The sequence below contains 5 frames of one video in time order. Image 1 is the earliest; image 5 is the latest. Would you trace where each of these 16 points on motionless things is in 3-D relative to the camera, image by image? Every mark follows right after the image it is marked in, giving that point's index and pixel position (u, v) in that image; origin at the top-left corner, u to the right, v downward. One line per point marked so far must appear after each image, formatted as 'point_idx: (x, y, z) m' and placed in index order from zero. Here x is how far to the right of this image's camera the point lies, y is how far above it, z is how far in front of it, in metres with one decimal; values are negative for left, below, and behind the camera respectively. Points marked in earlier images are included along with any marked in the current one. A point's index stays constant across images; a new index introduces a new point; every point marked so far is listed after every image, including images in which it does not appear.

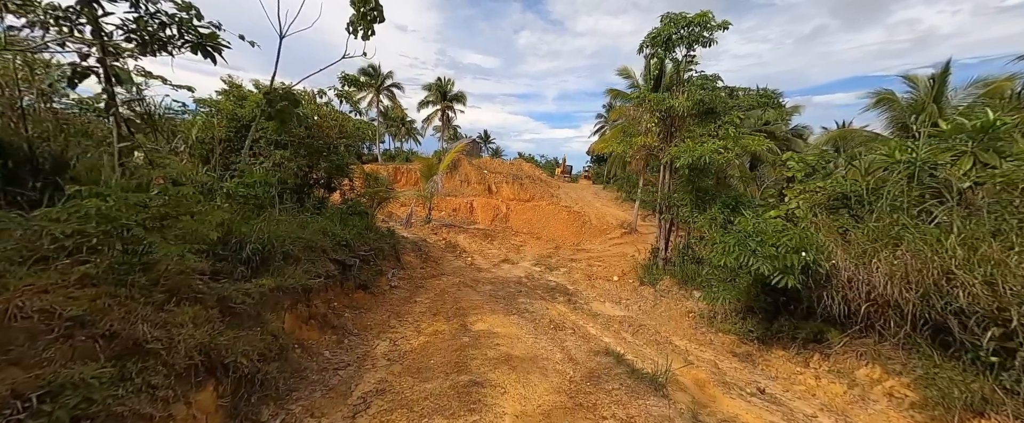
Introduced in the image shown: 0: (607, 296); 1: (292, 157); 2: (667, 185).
0: (+2.0, -1.8, +7.6) m
1: (-4.3, +1.1, +7.0) m
2: (+3.4, +0.6, +7.7) m
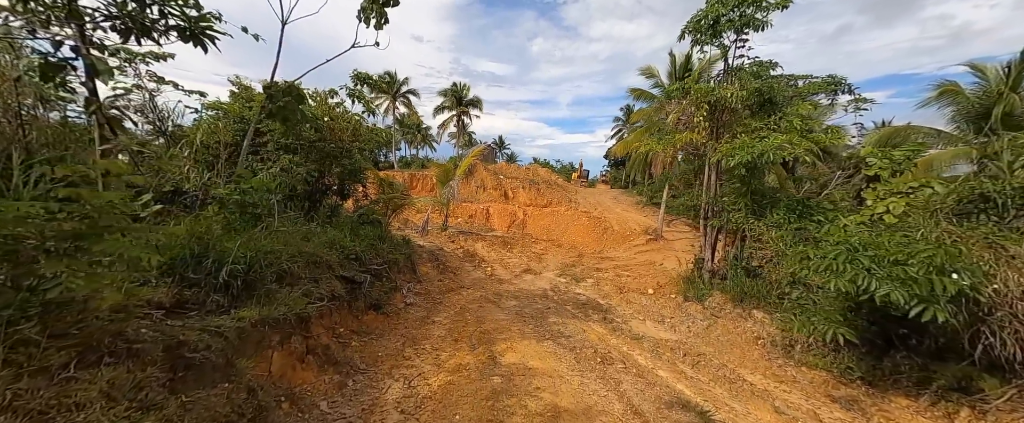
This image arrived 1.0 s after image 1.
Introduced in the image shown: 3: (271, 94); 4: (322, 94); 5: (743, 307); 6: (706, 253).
0: (+2.6, -1.9, +6.8) m
1: (-3.8, +0.9, +6.5) m
2: (+3.9, +0.5, +6.9) m
3: (-2.8, +1.4, +4.1) m
4: (-3.8, +2.3, +7.1) m
5: (+3.8, -1.6, +5.9) m
6: (+3.9, -0.8, +7.2) m
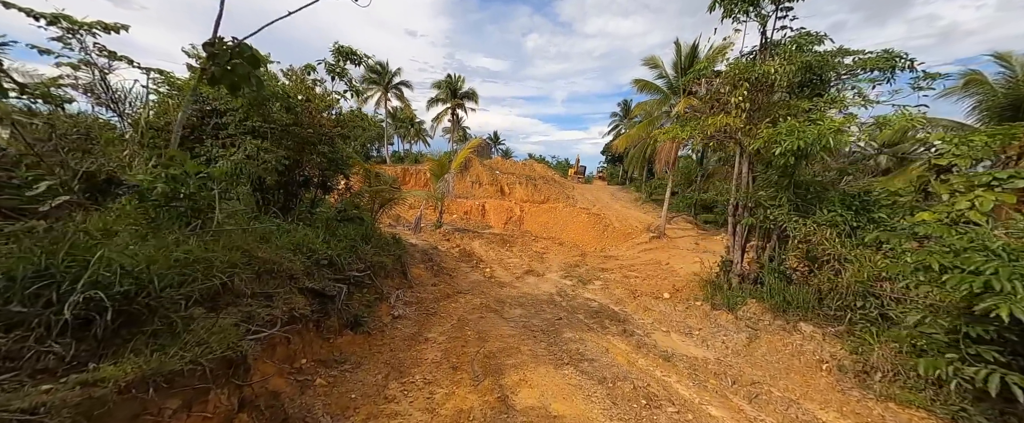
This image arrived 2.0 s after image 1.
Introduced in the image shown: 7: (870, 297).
0: (+2.6, -1.9, +6.0) m
1: (-3.7, +1.0, +5.6) m
2: (+4.0, +0.5, +6.1) m
3: (-2.7, +1.4, +3.2) m
4: (-3.7, +2.4, +6.2) m
5: (+3.9, -1.5, +5.1) m
6: (+4.0, -0.8, +6.3) m
7: (+4.2, -1.0, +4.2) m
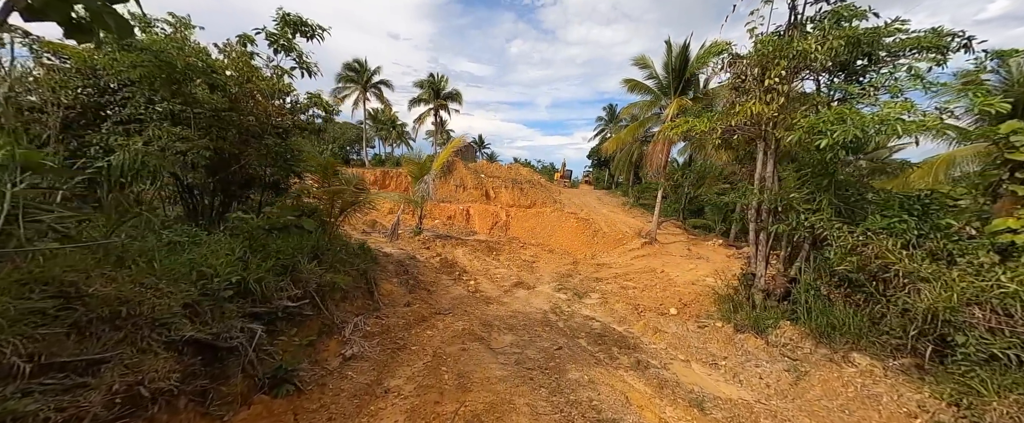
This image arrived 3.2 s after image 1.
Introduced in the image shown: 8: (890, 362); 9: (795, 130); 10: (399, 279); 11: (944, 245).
0: (+2.5, -1.9, +5.1) m
1: (-3.9, +0.9, +4.4) m
2: (+3.8, +0.4, +5.2) m
3: (-2.7, +1.4, +2.1) m
4: (-3.9, +2.3, +5.0) m
5: (+3.8, -1.6, +4.2) m
6: (+3.8, -0.8, +5.5) m
7: (+4.1, -1.1, +3.3) m
8: (+4.0, -1.6, +3.8) m
9: (+3.5, +1.0, +4.4) m
10: (-2.3, -1.4, +7.2) m
11: (+4.4, -0.3, +3.7) m
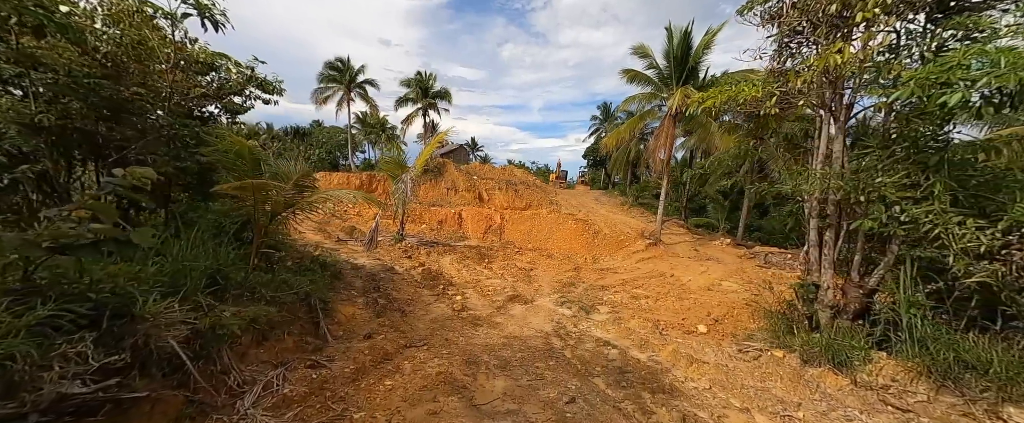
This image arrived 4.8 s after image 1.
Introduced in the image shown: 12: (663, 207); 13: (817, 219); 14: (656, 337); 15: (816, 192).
0: (+2.4, -1.9, +3.7) m
1: (-4.0, +0.8, +3.0) m
2: (+3.7, +0.5, +4.0) m
3: (-2.8, +1.3, +0.7) m
4: (-4.0, +2.3, +3.7) m
5: (+3.7, -1.5, +2.9) m
6: (+3.7, -0.8, +4.2) m
7: (+4.1, -1.0, +2.1) m
8: (+3.9, -1.5, +2.5) m
9: (+3.4, +1.1, +3.2) m
10: (-2.4, -1.4, +5.9) m
11: (+4.4, -0.2, +2.4) m
12: (+8.2, +0.2, +19.4) m
13: (+3.7, -0.1, +4.3) m
14: (+2.3, -2.0, +5.6) m
15: (+3.5, +0.2, +4.1) m
